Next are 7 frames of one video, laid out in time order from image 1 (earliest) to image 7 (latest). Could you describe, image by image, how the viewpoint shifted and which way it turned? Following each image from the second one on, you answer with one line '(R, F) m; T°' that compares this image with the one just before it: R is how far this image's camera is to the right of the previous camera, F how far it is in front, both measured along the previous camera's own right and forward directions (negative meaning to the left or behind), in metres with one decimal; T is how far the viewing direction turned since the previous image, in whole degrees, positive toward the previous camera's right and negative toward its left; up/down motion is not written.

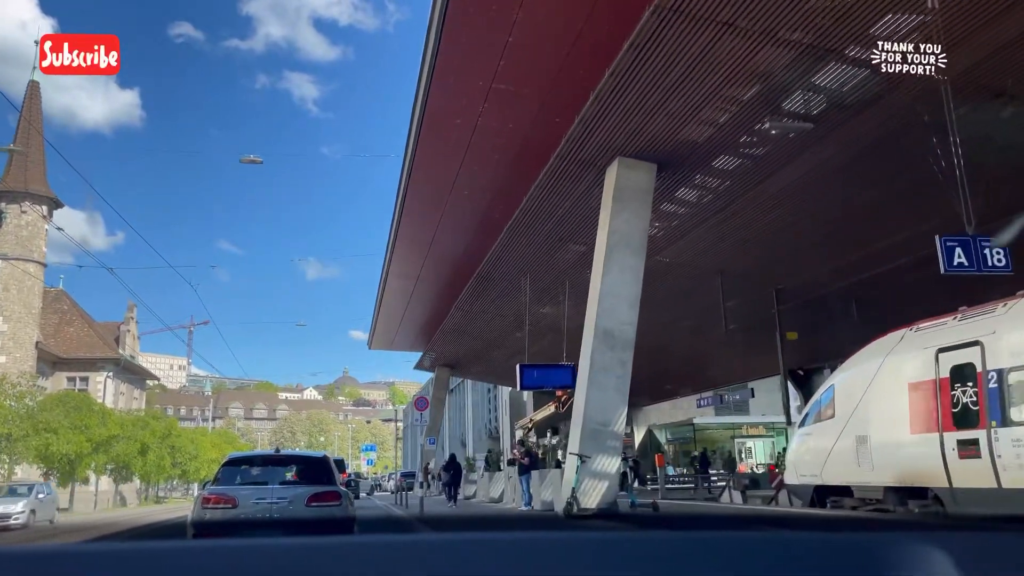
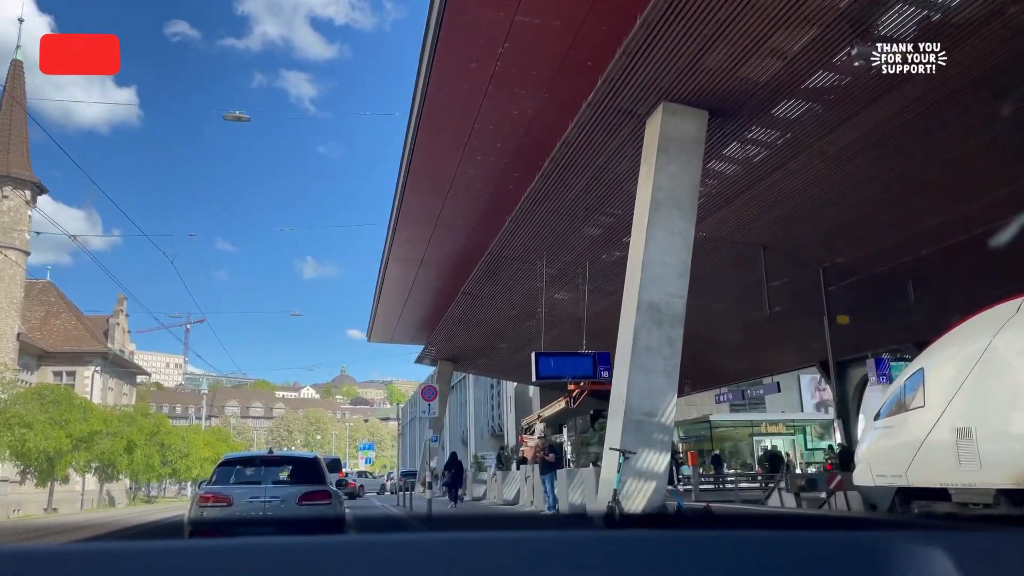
(-0.4, +2.1) m; 0°
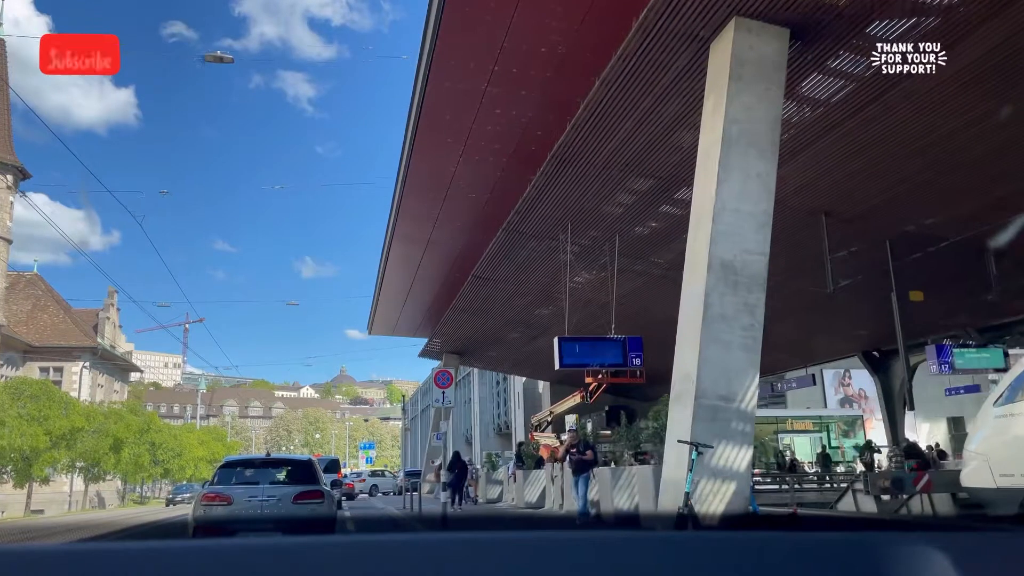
(-0.5, +2.2) m; 0°
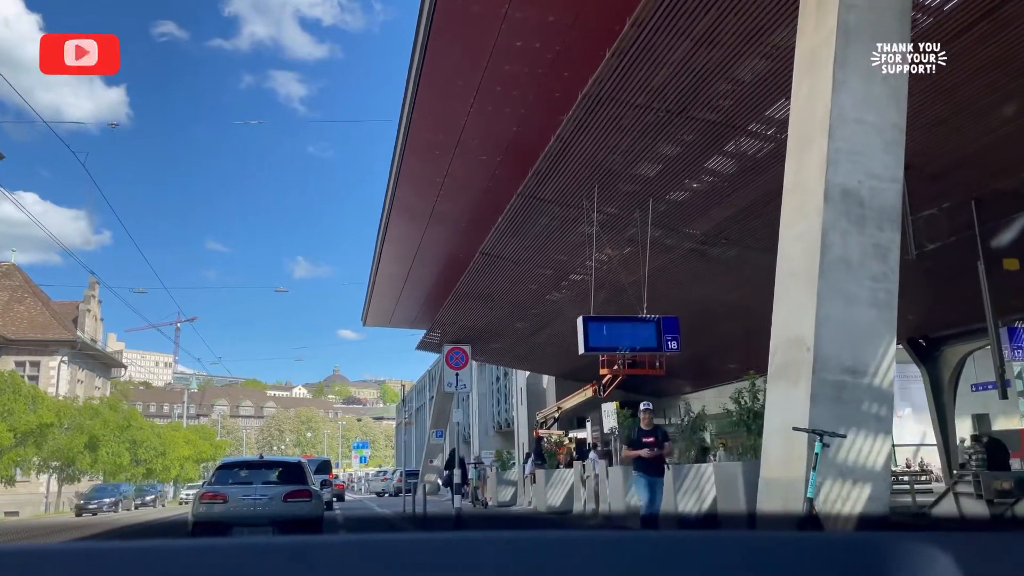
(-0.5, +2.3) m; 0°
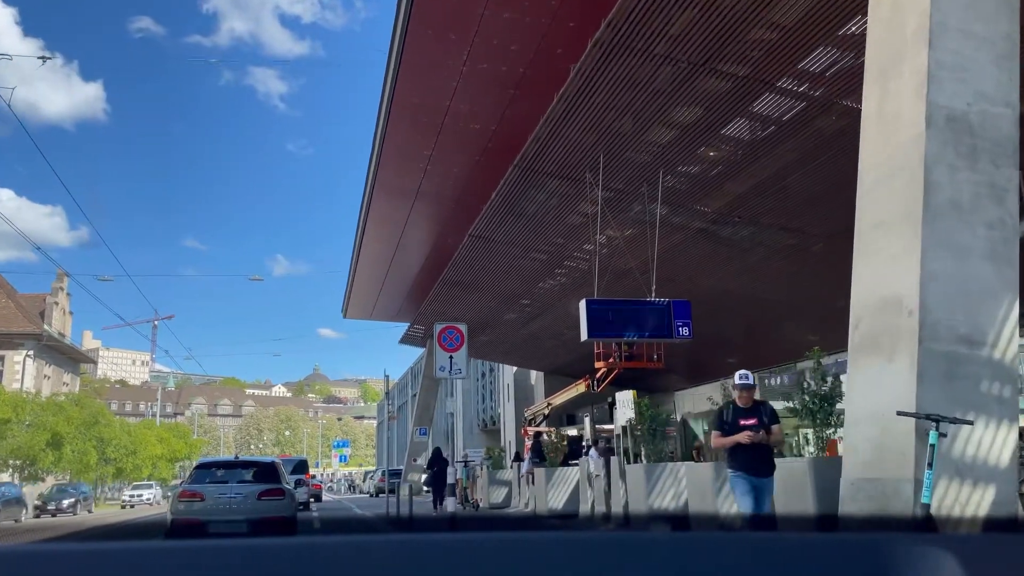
(-0.3, +1.5) m; +1°
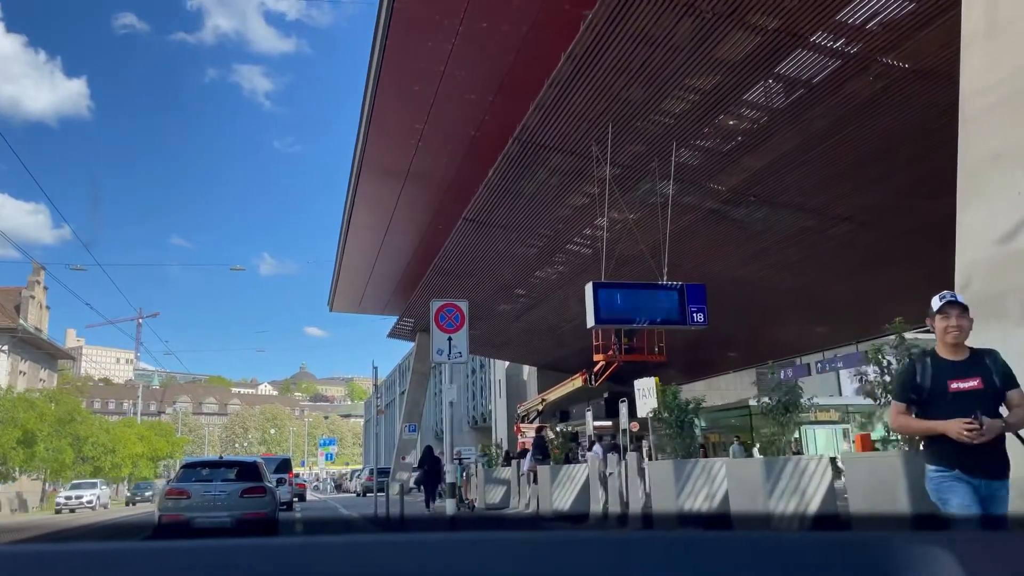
(-0.2, +1.2) m; +1°
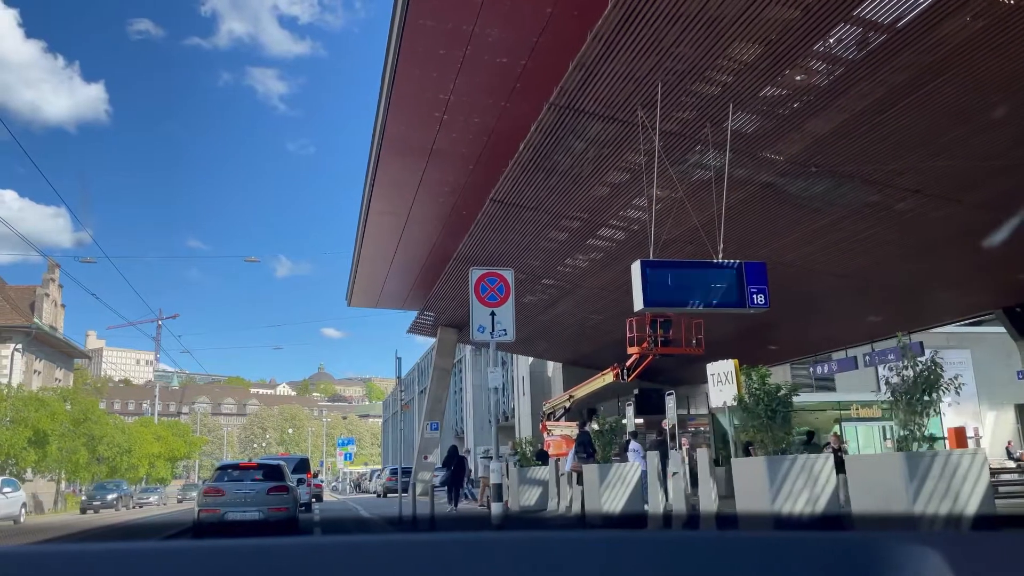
(-0.3, +1.3) m; -1°
